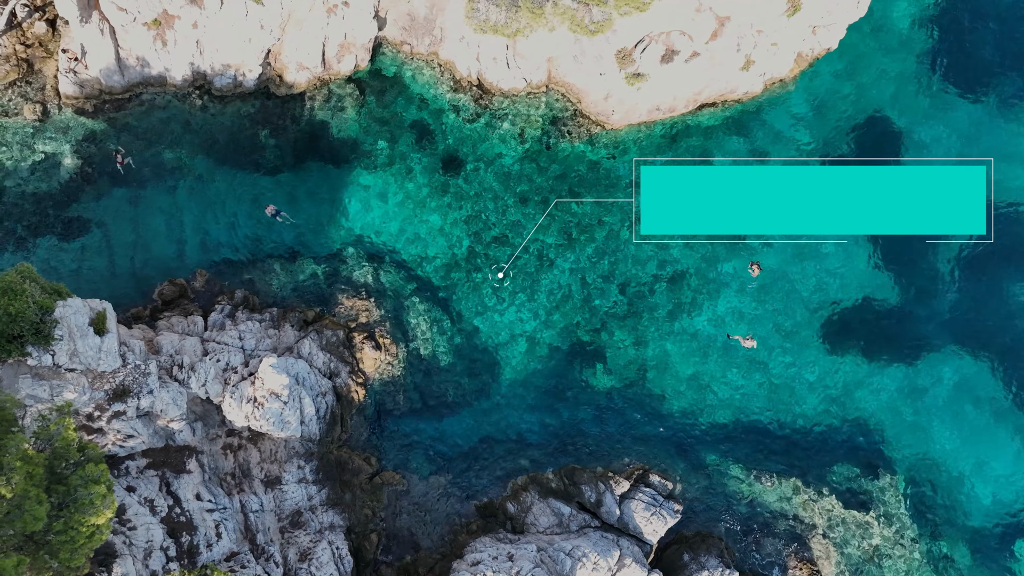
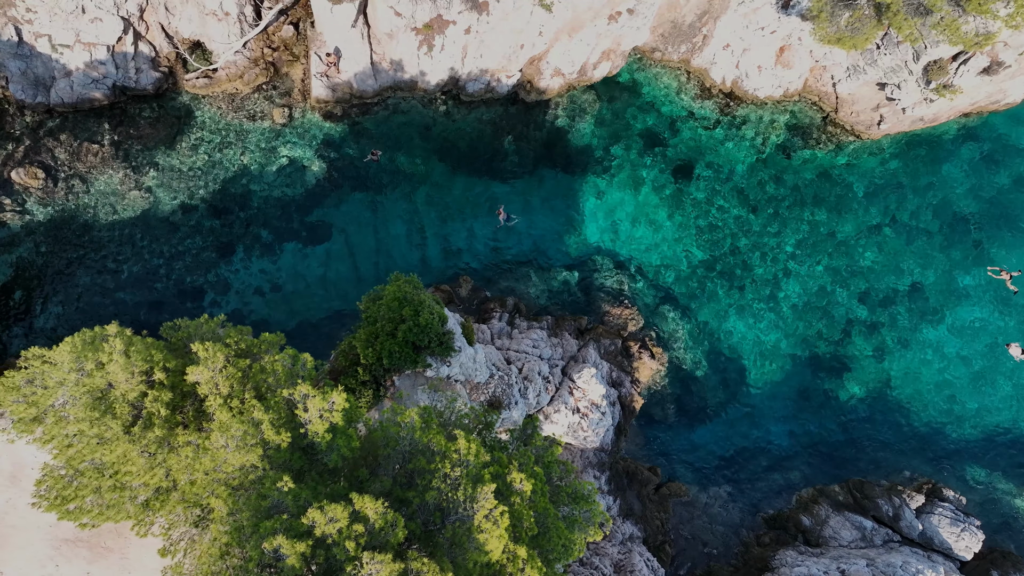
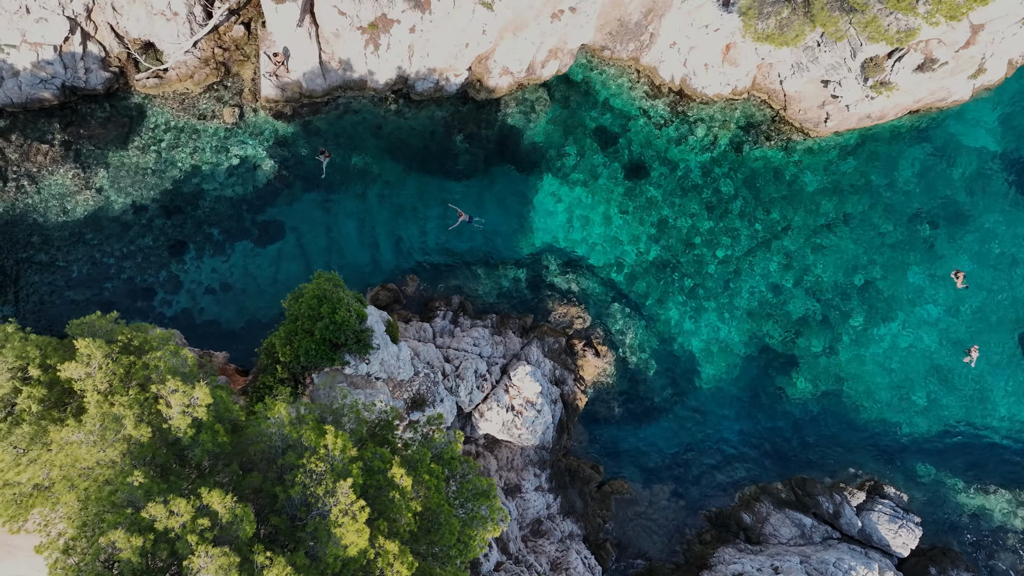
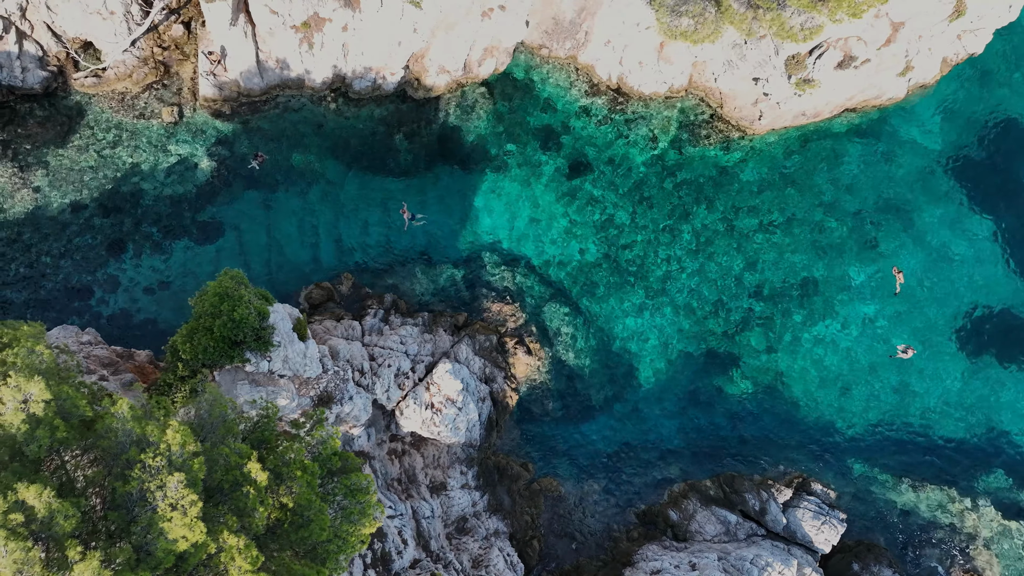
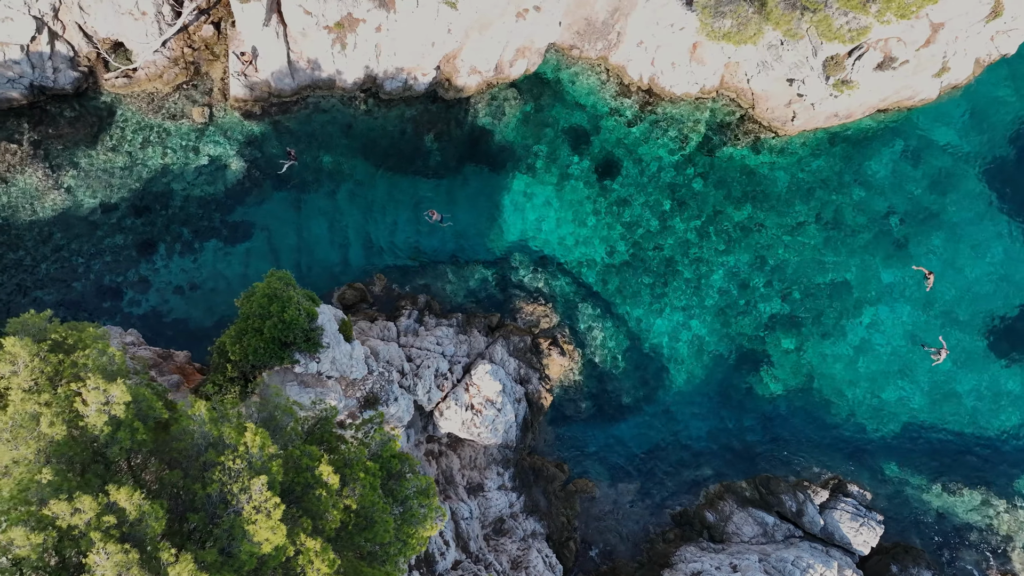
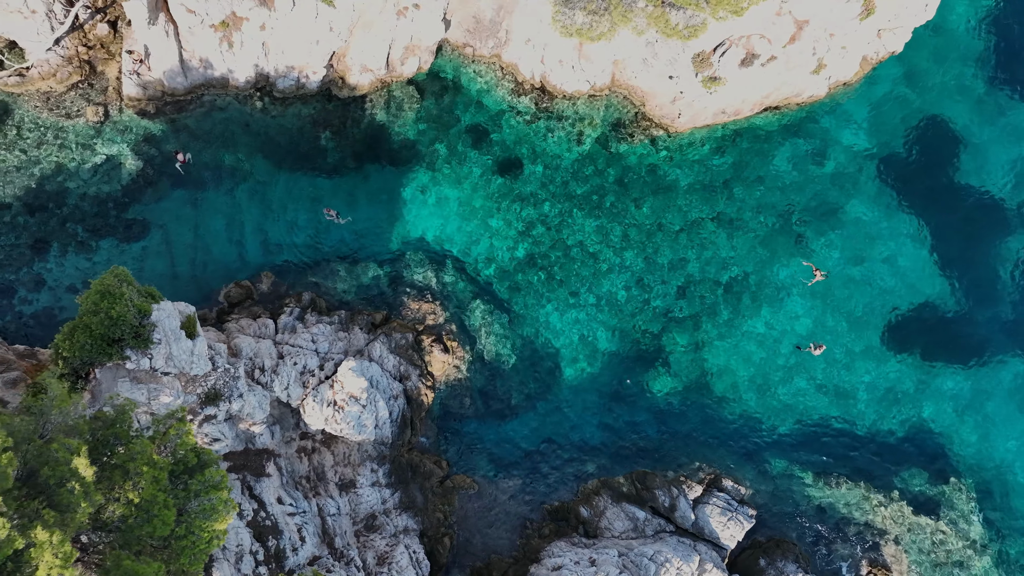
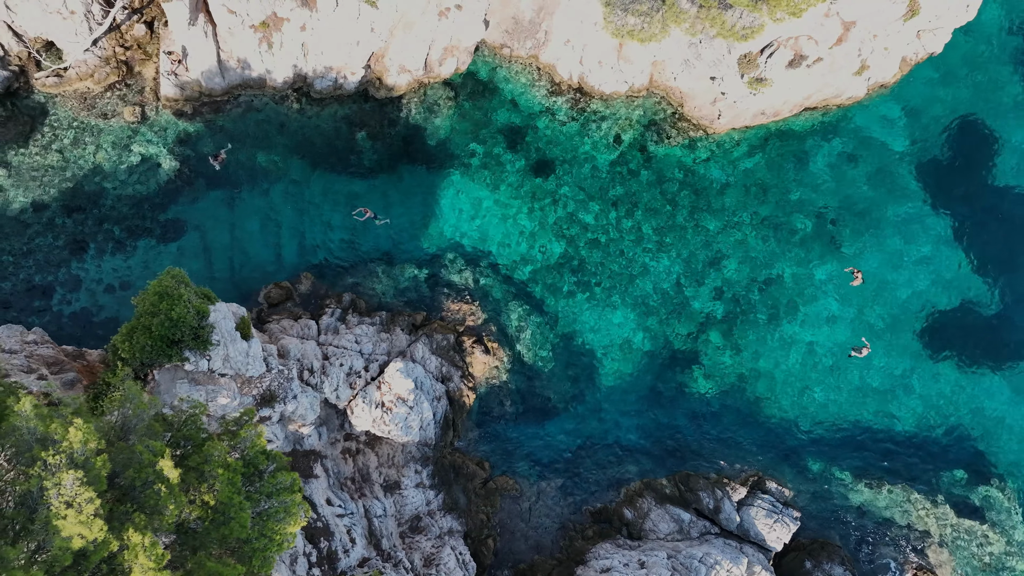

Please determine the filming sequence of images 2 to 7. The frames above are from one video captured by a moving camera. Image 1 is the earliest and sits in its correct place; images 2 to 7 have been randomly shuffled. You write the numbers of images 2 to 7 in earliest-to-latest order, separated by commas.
6, 7, 4, 5, 3, 2
